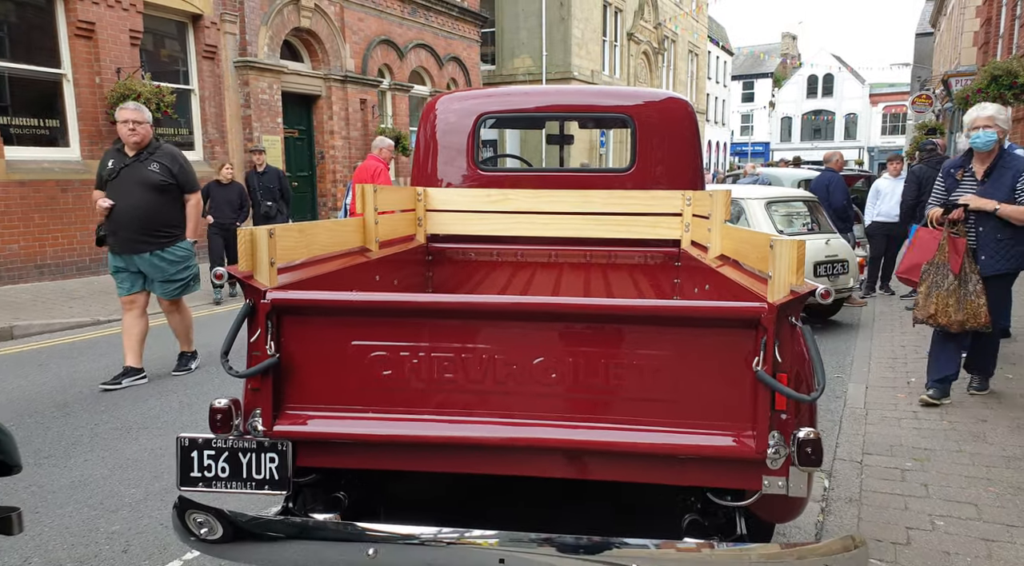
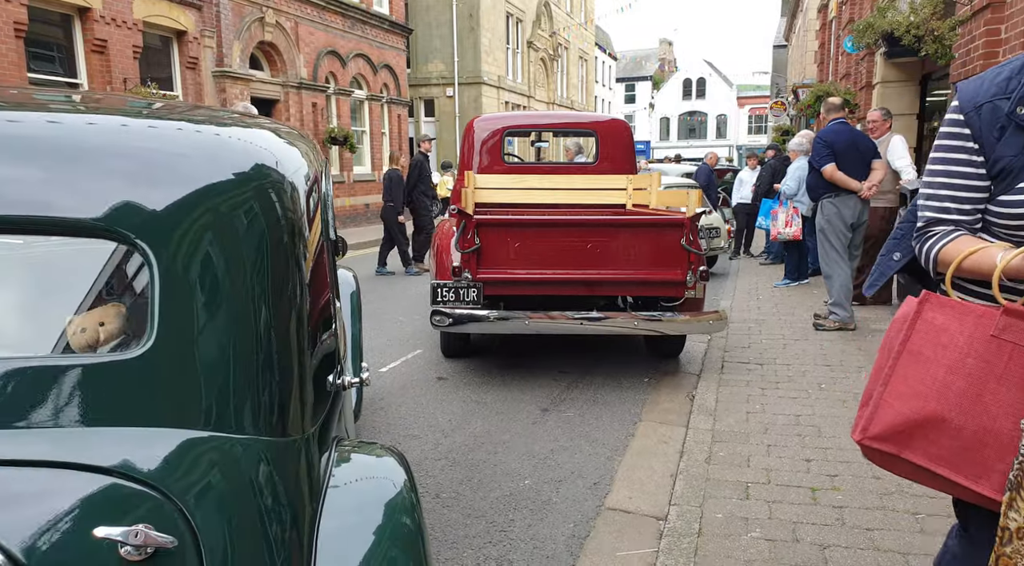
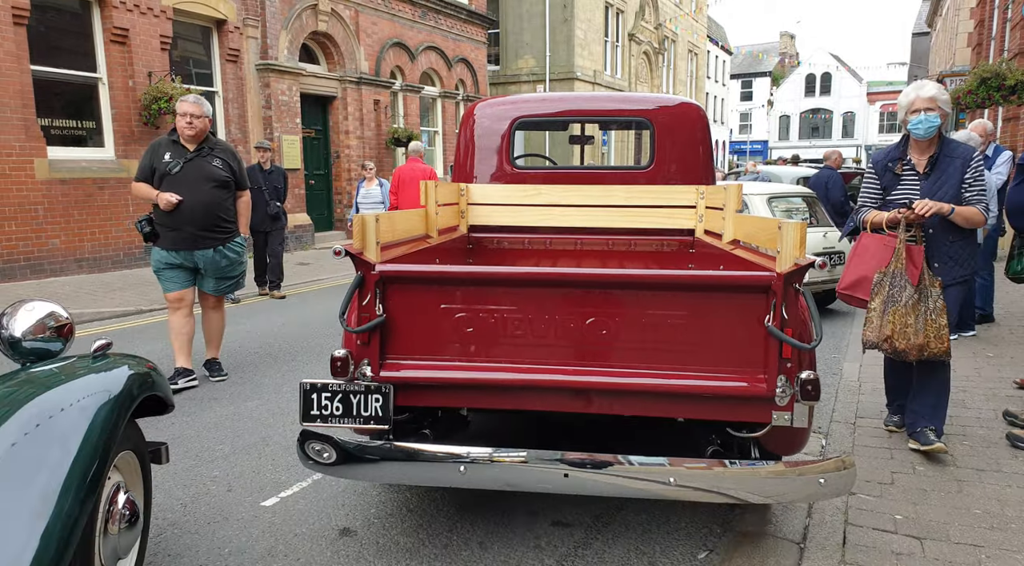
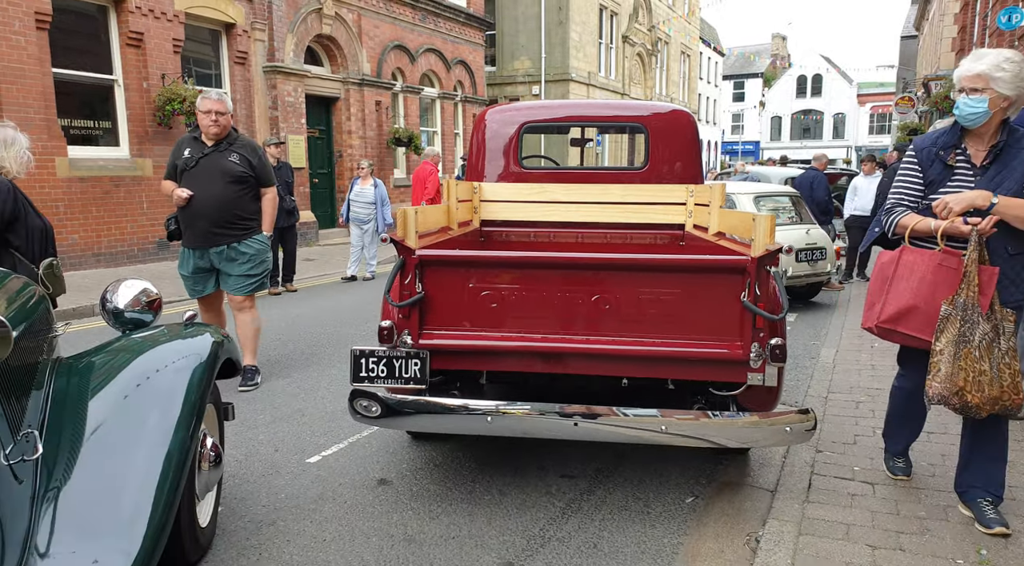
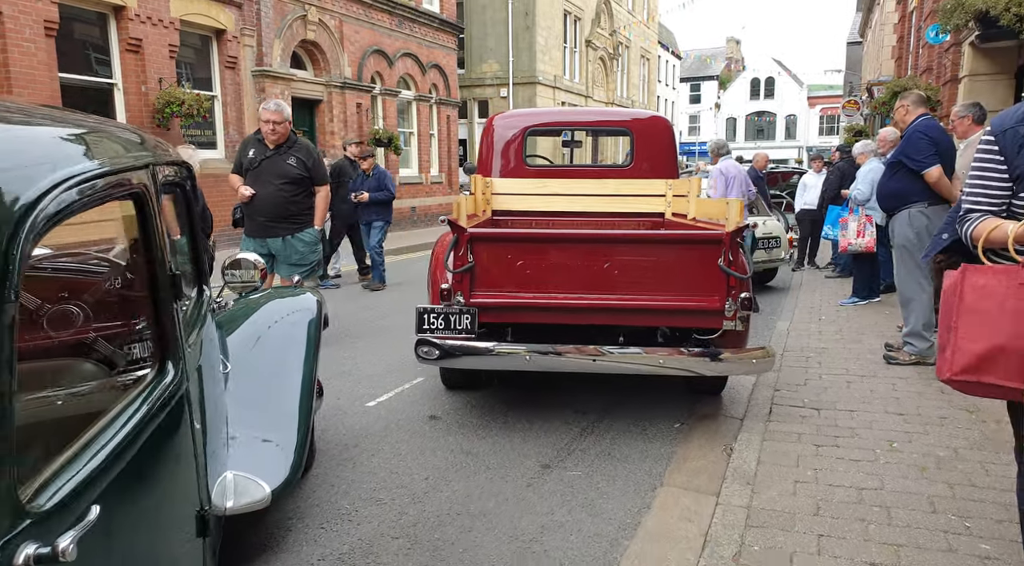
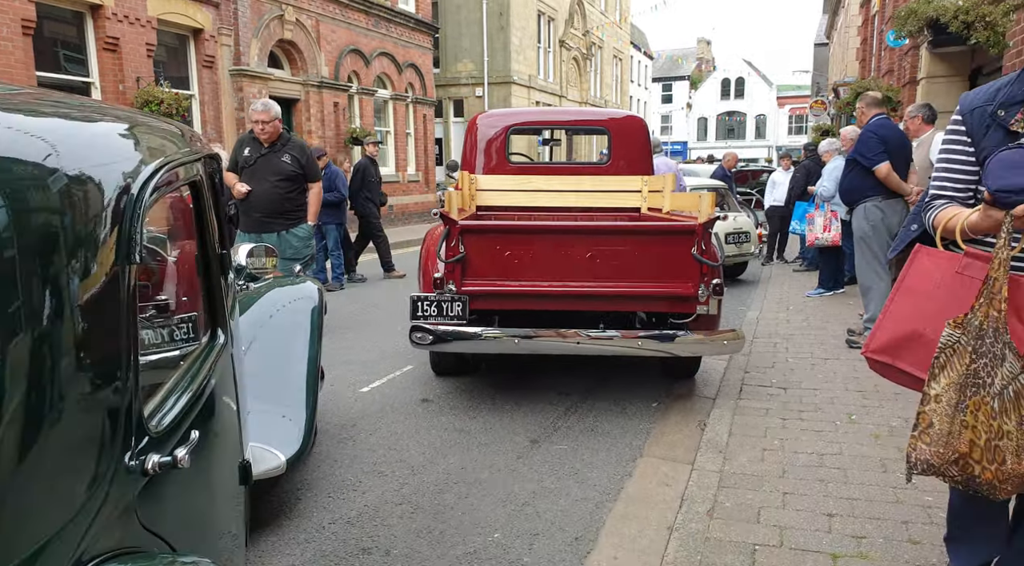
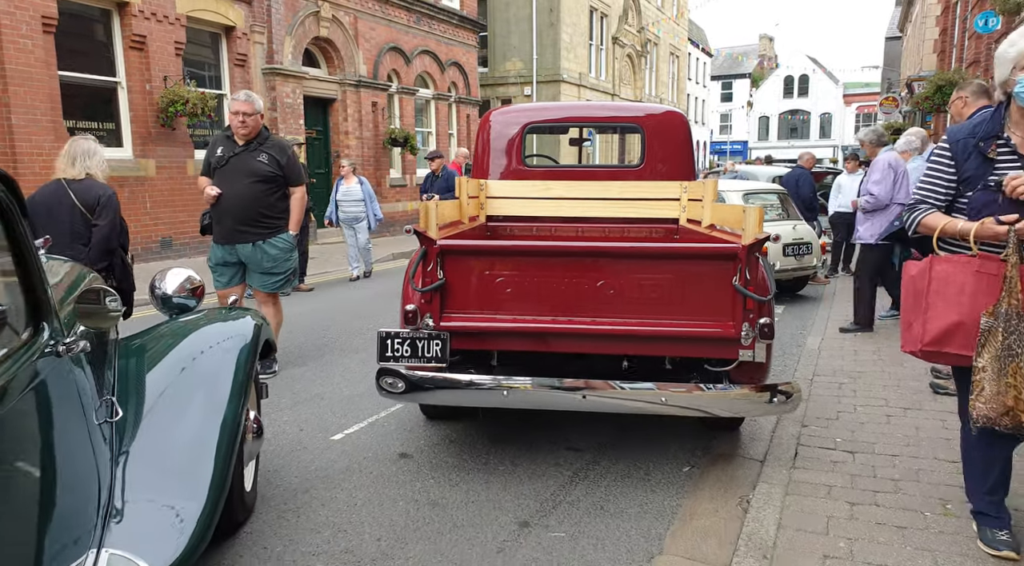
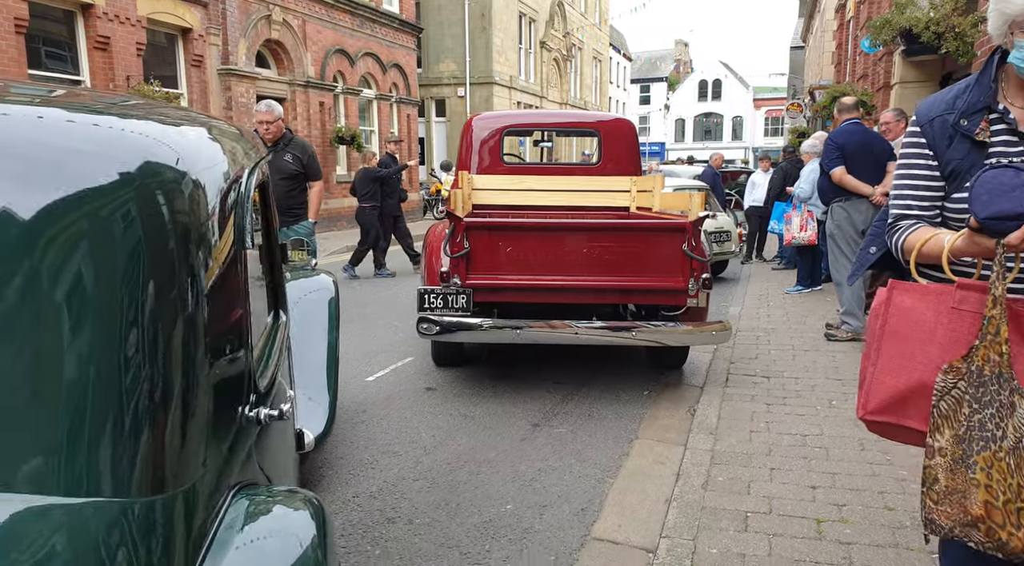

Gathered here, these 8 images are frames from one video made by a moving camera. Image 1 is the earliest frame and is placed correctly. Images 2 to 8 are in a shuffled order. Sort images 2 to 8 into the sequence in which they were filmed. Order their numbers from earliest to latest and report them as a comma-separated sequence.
3, 4, 7, 5, 6, 8, 2
